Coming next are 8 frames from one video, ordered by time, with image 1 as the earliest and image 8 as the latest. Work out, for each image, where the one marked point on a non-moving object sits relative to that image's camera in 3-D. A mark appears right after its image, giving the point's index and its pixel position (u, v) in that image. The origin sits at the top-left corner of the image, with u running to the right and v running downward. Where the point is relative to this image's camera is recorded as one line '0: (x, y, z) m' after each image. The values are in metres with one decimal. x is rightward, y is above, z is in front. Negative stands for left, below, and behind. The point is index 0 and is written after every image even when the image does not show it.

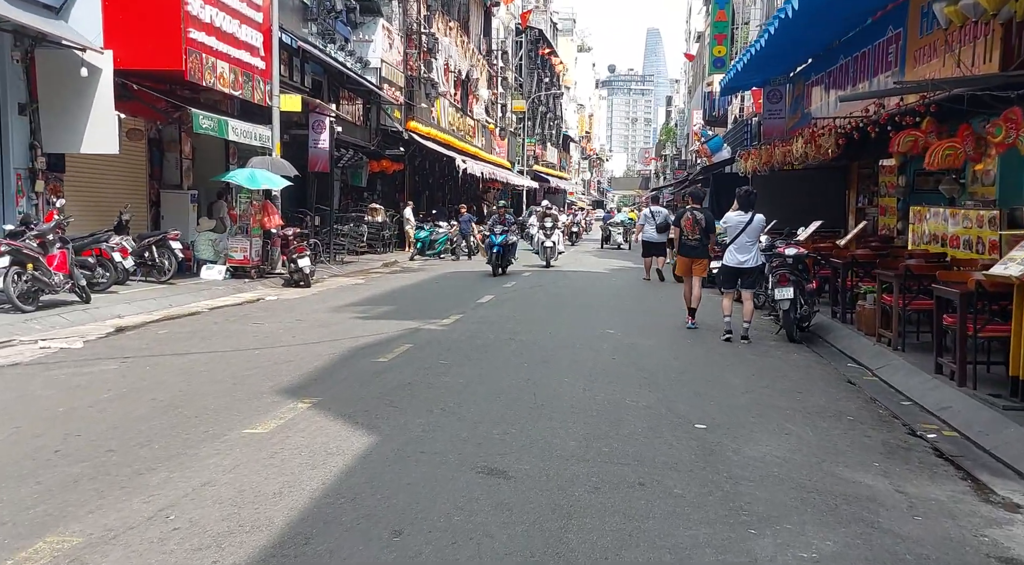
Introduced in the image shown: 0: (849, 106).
0: (+5.7, +3.1, +14.5) m
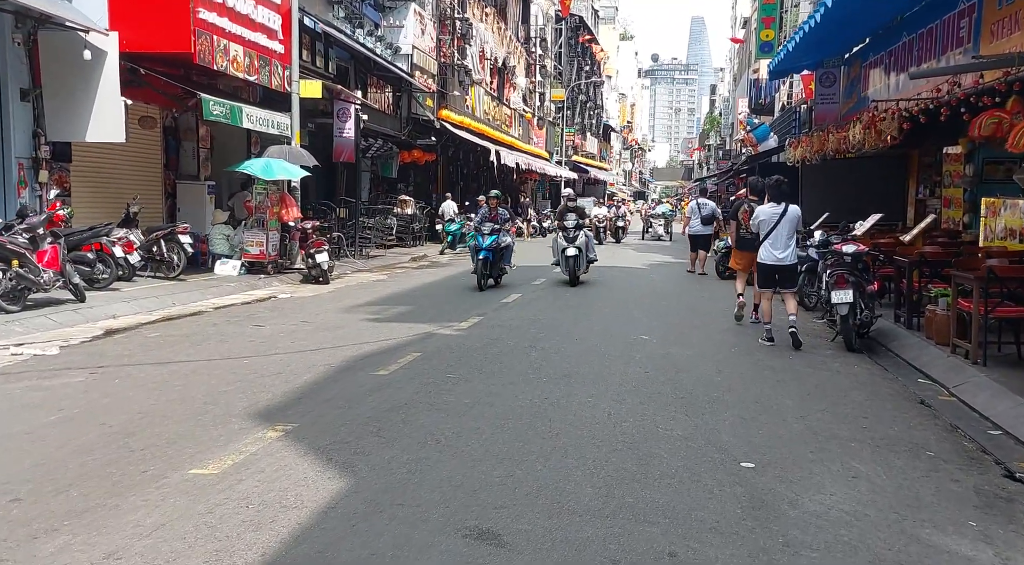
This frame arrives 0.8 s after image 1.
0: (+6.2, +3.1, +13.2) m
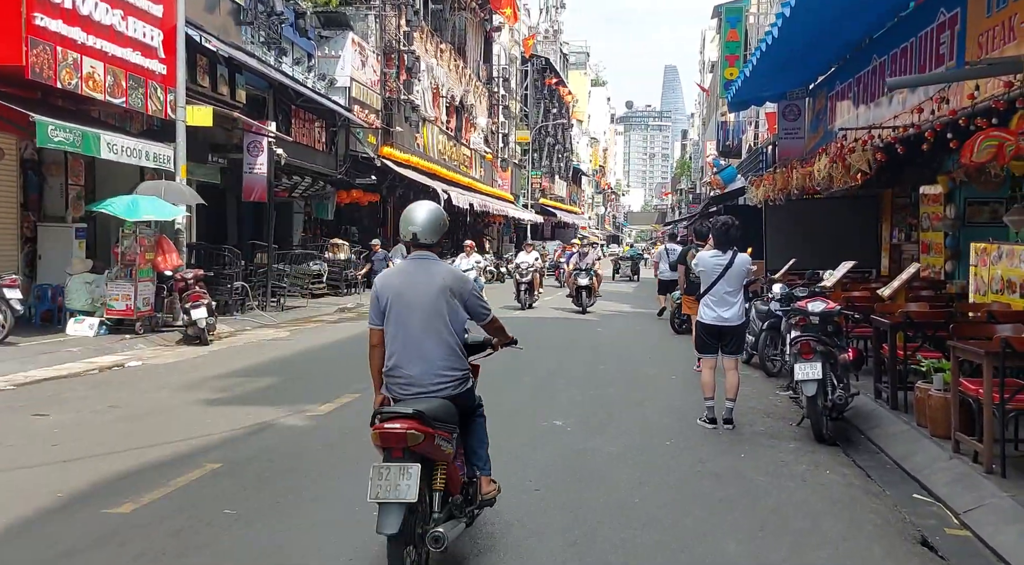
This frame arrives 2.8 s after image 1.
0: (+5.0, +2.3, +11.4) m
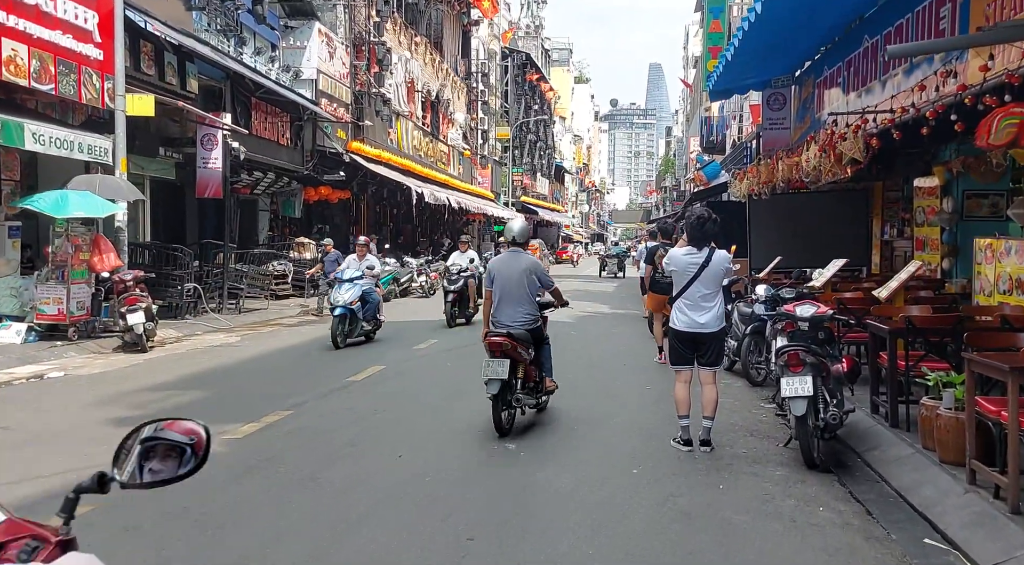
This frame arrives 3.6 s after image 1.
0: (+4.6, +2.3, +10.6) m
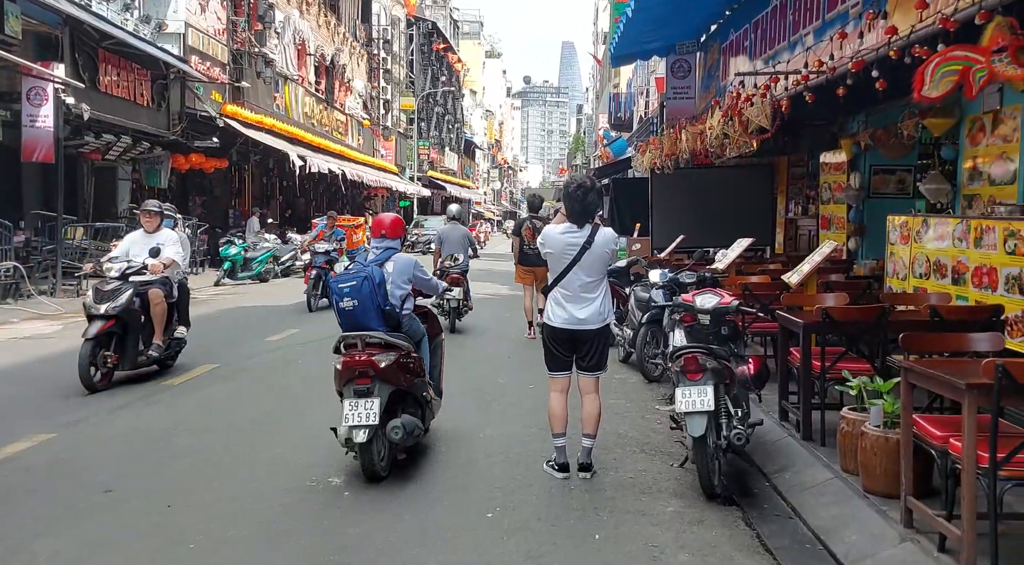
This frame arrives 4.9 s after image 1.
0: (+3.1, +2.5, +9.6) m
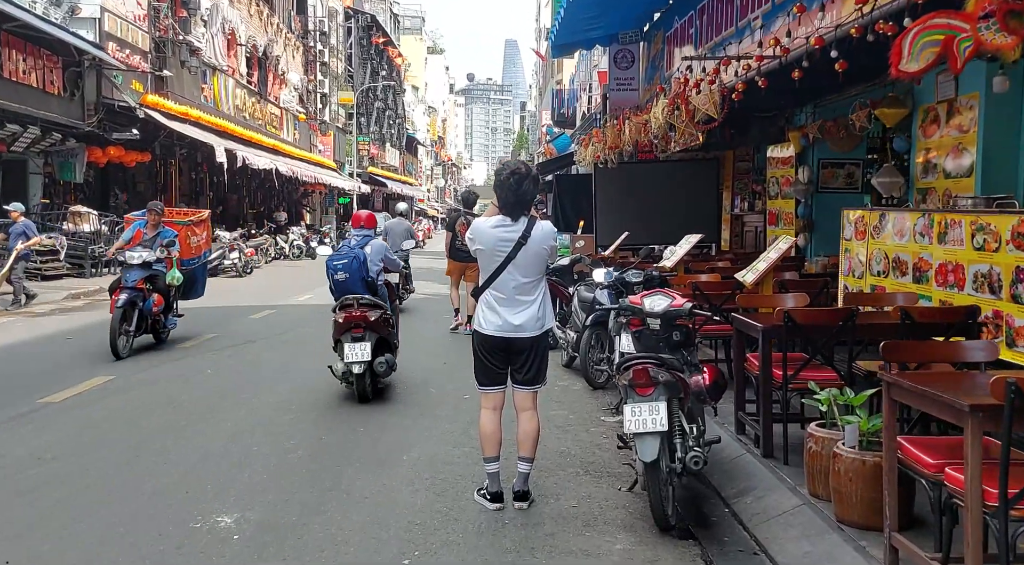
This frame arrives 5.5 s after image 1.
0: (+2.4, +2.5, +9.0) m
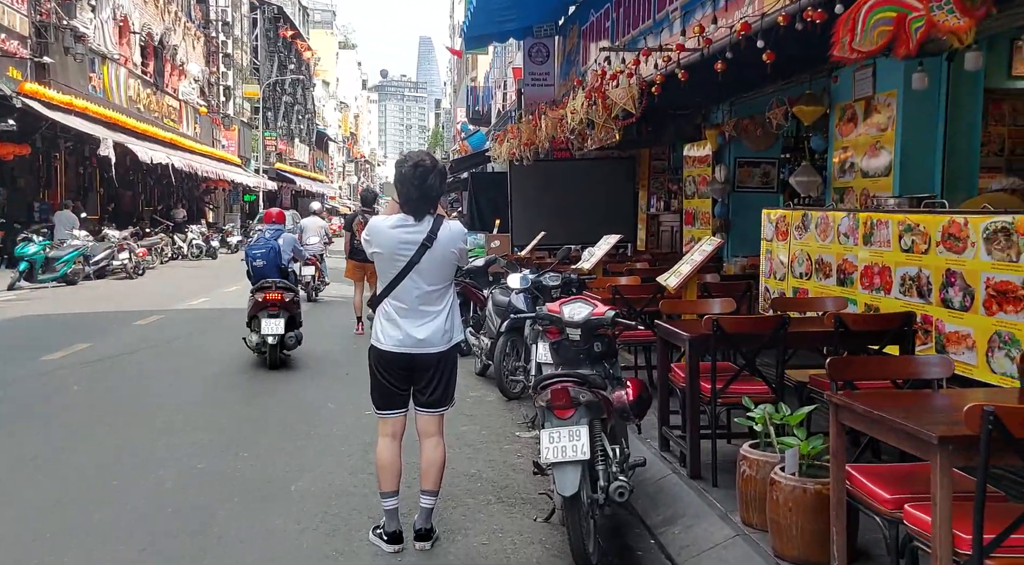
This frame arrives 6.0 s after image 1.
0: (+1.5, +2.5, +8.7) m
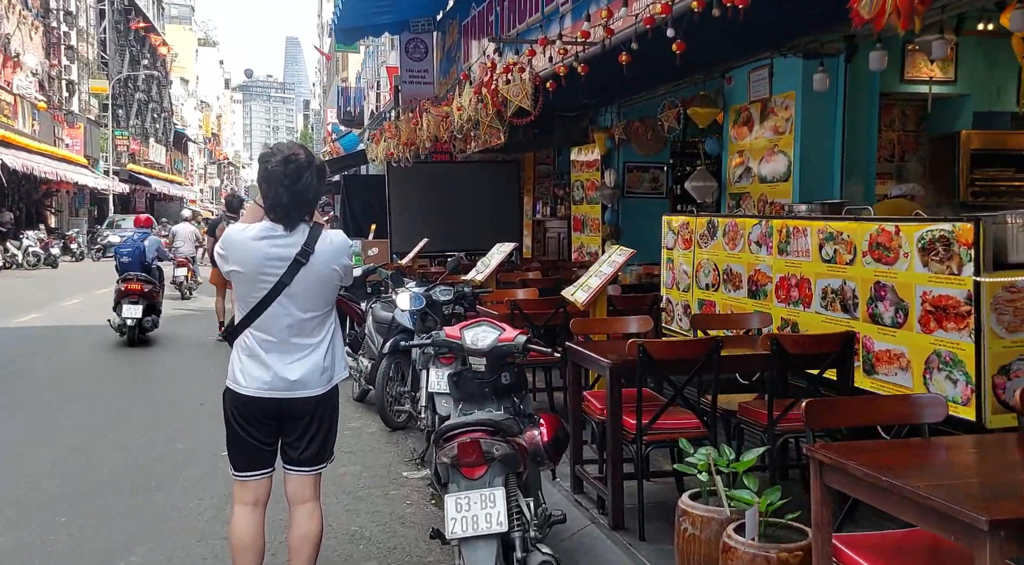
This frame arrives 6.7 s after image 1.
0: (+0.3, +2.4, +8.1) m
